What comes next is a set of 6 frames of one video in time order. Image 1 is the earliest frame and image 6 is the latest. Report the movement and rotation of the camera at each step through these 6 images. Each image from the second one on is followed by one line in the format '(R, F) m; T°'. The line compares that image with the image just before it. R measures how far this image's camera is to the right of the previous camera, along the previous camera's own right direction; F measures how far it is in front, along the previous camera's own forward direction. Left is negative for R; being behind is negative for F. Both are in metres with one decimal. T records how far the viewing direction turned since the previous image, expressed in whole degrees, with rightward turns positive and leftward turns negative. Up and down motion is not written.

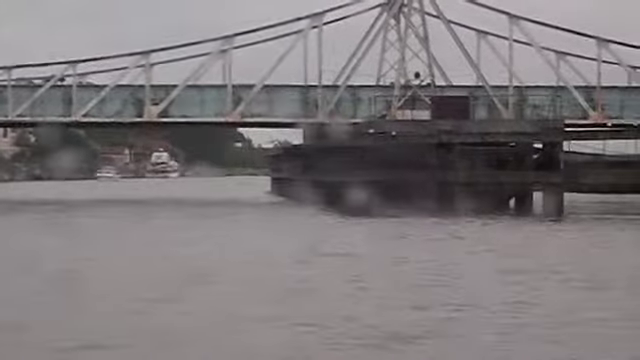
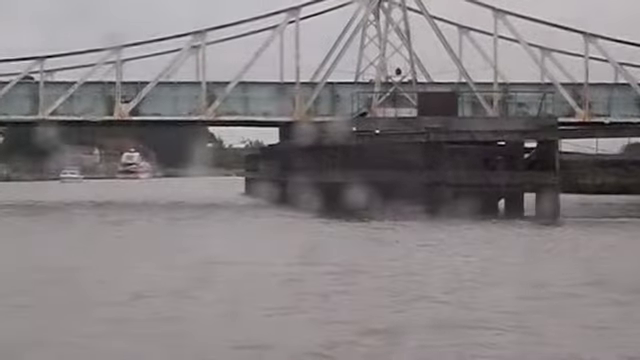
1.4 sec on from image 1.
(-0.2, +1.9) m; +1°
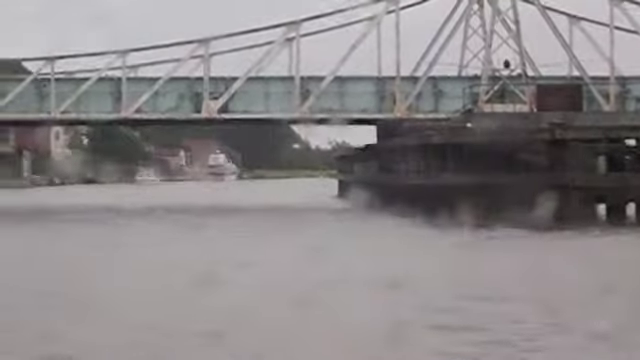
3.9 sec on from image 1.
(-0.5, +3.4) m; -3°
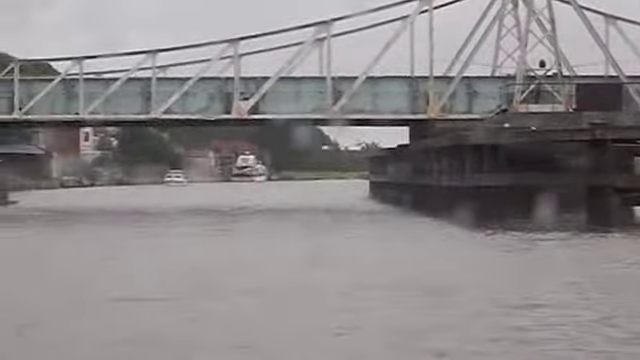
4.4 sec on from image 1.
(-0.1, +0.7) m; -1°
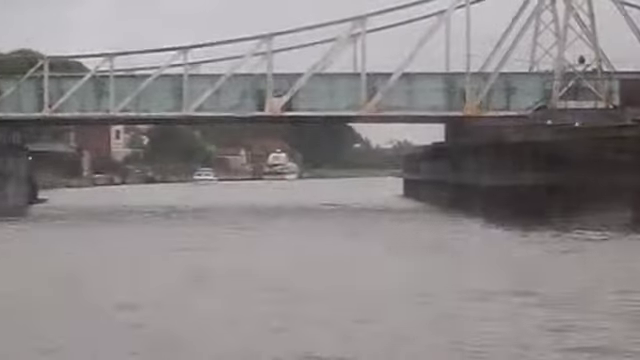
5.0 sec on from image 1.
(-0.1, +0.8) m; -1°
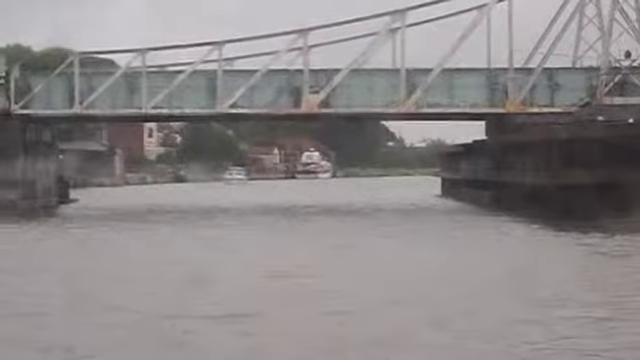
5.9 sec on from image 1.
(-0.1, +1.3) m; -1°
